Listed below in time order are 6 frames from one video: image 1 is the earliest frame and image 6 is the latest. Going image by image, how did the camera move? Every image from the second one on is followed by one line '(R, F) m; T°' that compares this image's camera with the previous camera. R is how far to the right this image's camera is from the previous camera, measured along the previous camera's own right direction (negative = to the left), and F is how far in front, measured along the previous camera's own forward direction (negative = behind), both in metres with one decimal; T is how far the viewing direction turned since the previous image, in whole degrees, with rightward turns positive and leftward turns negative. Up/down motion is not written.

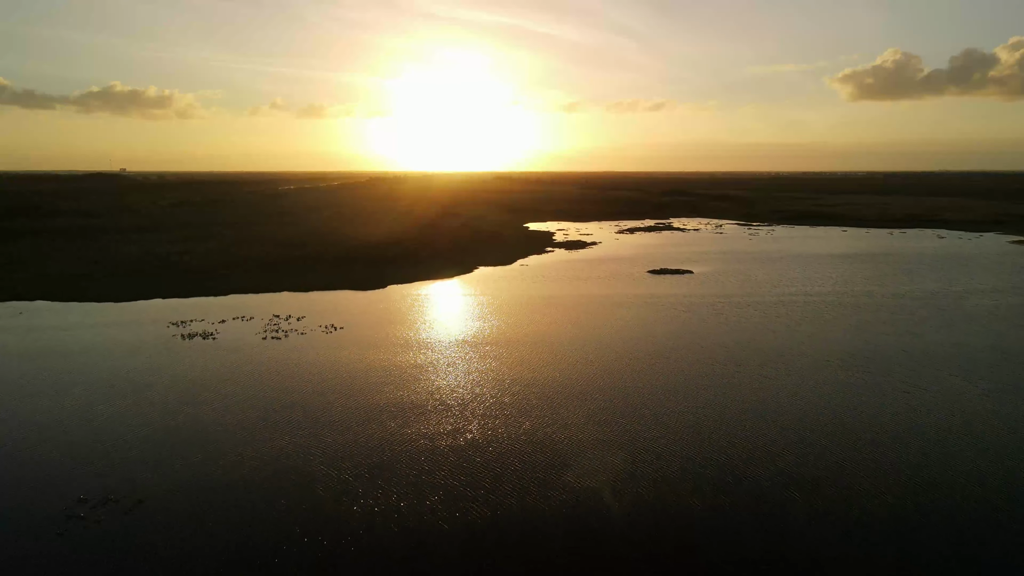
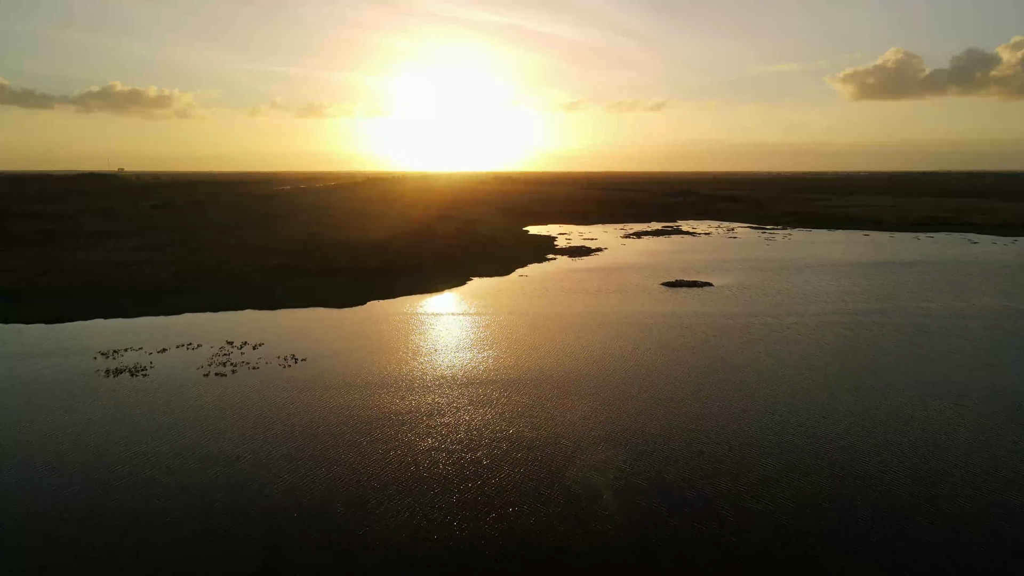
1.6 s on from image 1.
(+0.1, +3.6) m; 0°
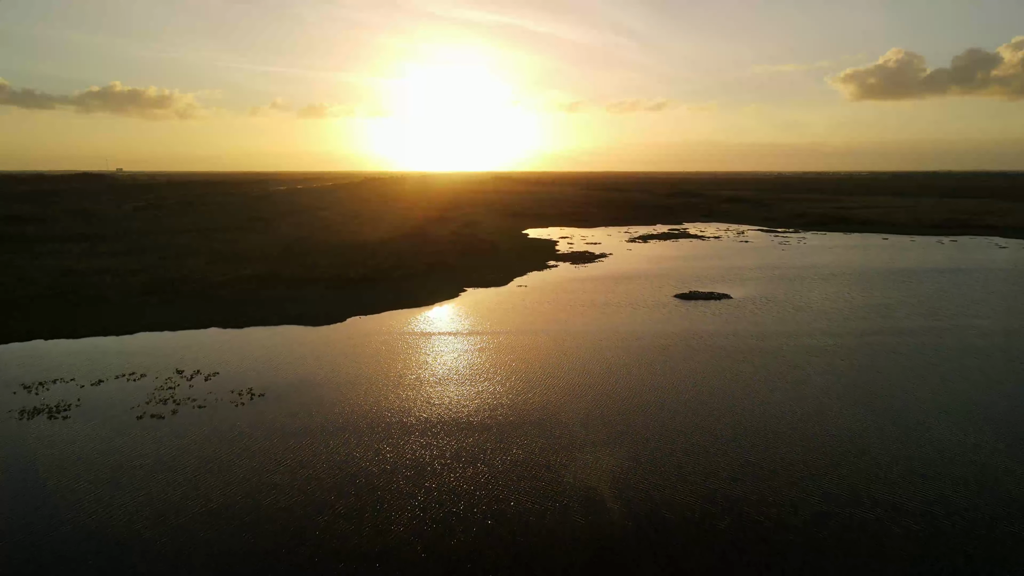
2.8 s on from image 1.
(+0.1, +2.9) m; 0°
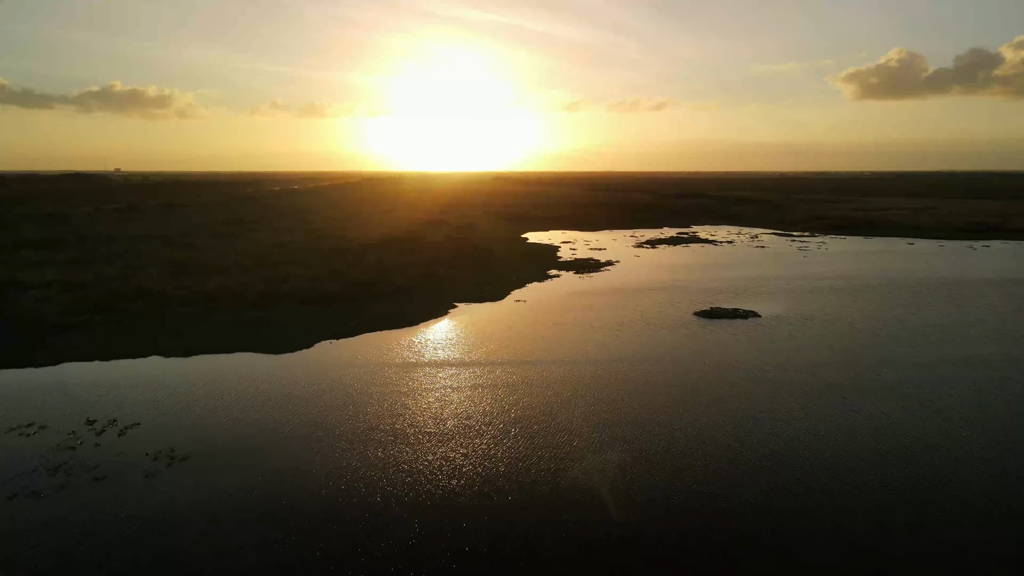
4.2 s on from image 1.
(+0.1, +3.5) m; 0°
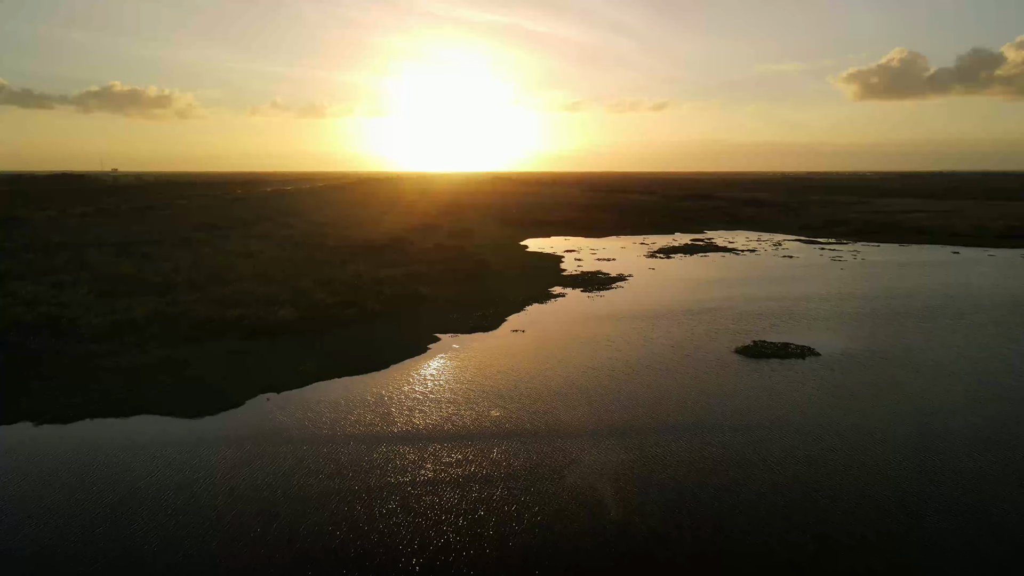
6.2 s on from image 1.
(+0.2, +5.0) m; 0°
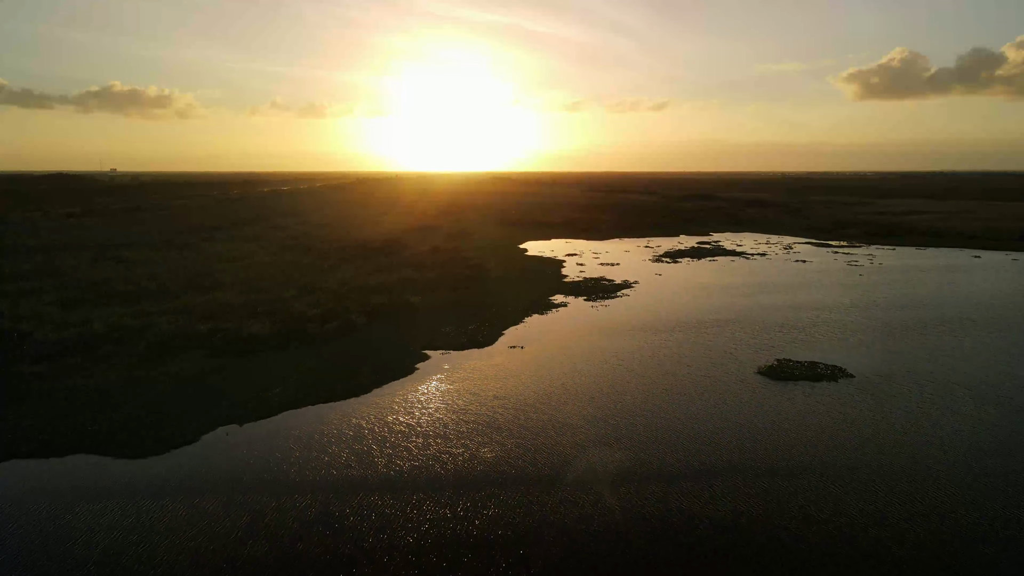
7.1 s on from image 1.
(+0.1, +2.0) m; 0°
